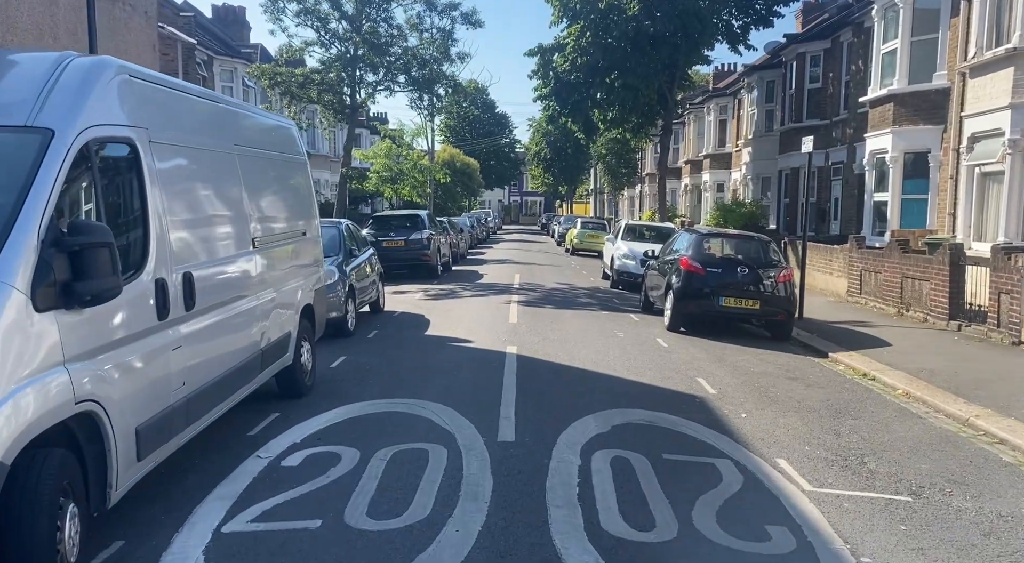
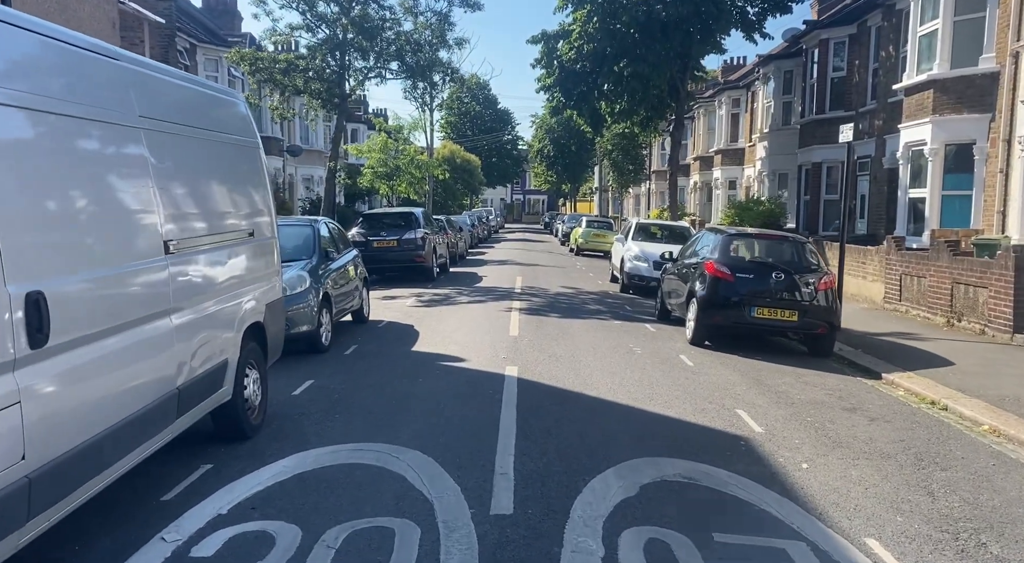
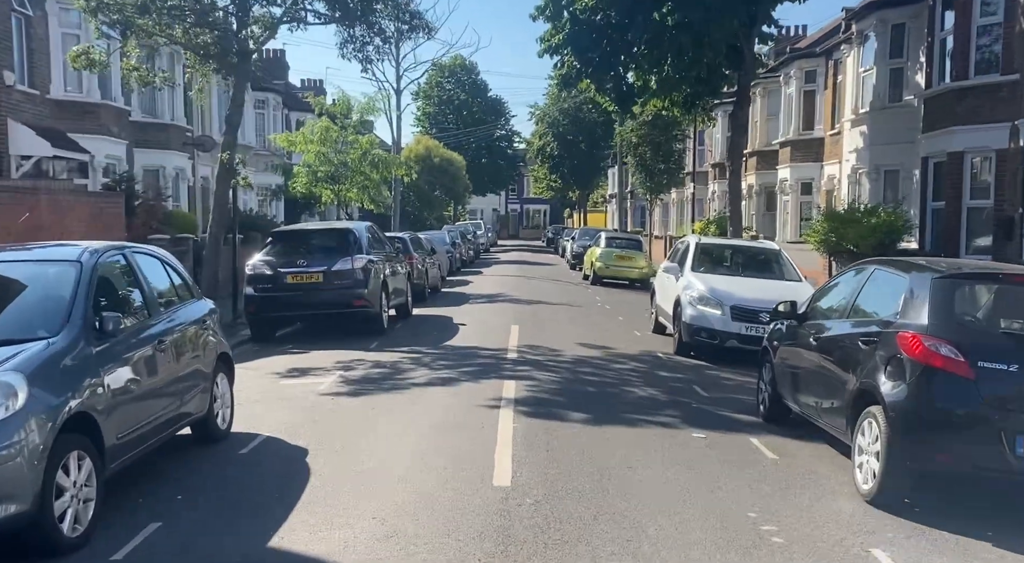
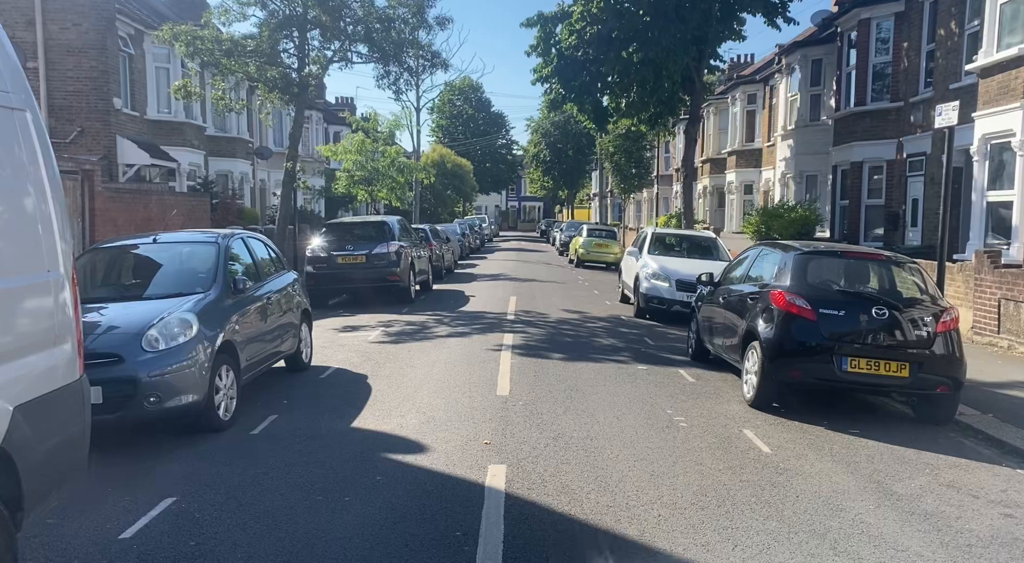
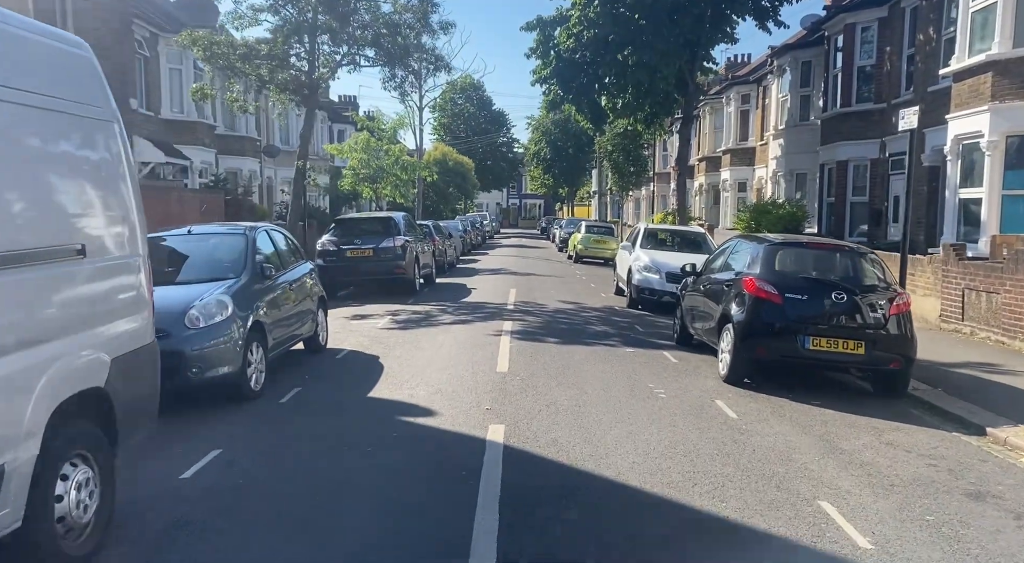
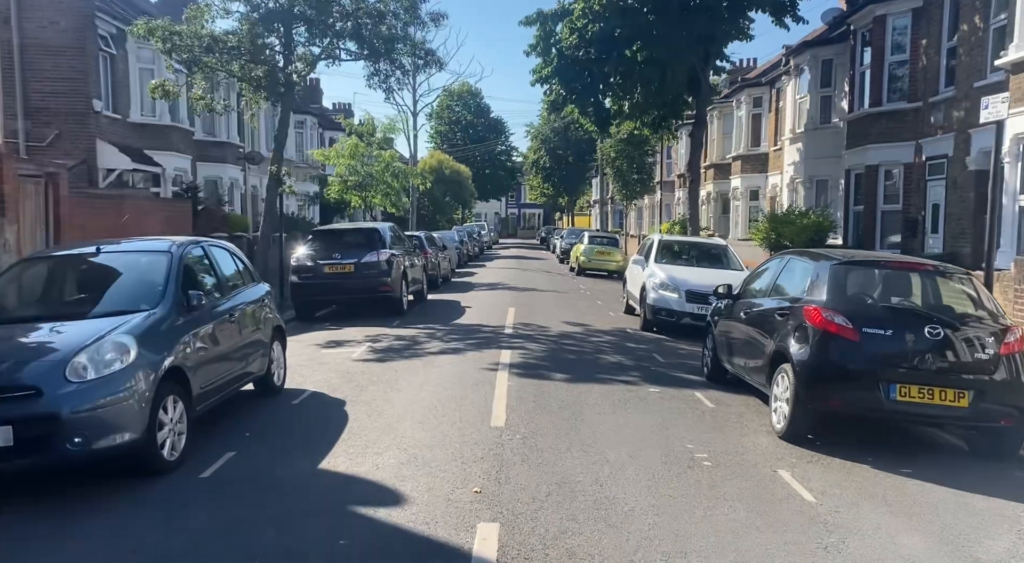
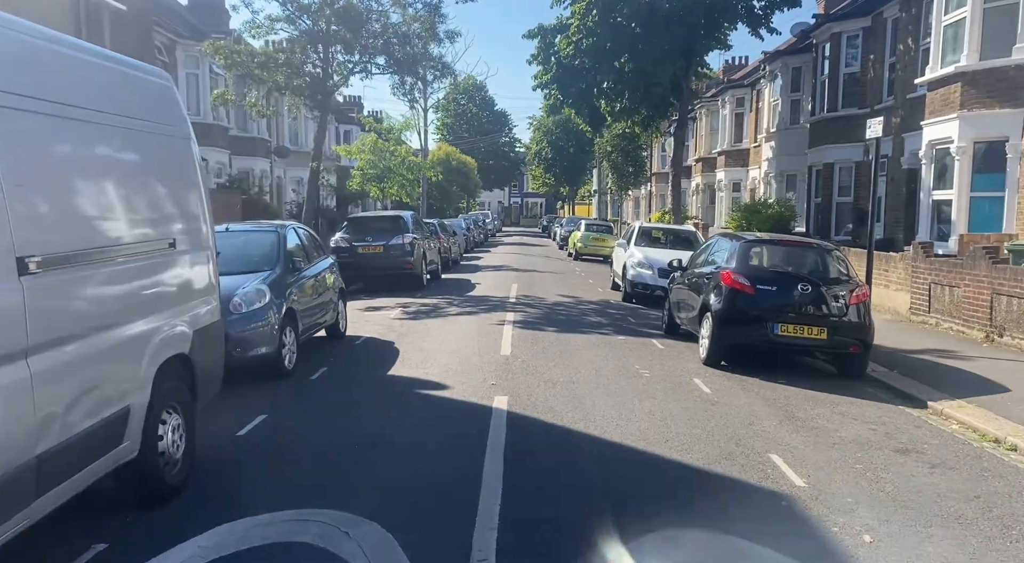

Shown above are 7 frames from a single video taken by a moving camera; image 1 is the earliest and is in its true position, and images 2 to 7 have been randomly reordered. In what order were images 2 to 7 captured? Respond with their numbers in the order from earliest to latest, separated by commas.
2, 7, 5, 4, 6, 3
